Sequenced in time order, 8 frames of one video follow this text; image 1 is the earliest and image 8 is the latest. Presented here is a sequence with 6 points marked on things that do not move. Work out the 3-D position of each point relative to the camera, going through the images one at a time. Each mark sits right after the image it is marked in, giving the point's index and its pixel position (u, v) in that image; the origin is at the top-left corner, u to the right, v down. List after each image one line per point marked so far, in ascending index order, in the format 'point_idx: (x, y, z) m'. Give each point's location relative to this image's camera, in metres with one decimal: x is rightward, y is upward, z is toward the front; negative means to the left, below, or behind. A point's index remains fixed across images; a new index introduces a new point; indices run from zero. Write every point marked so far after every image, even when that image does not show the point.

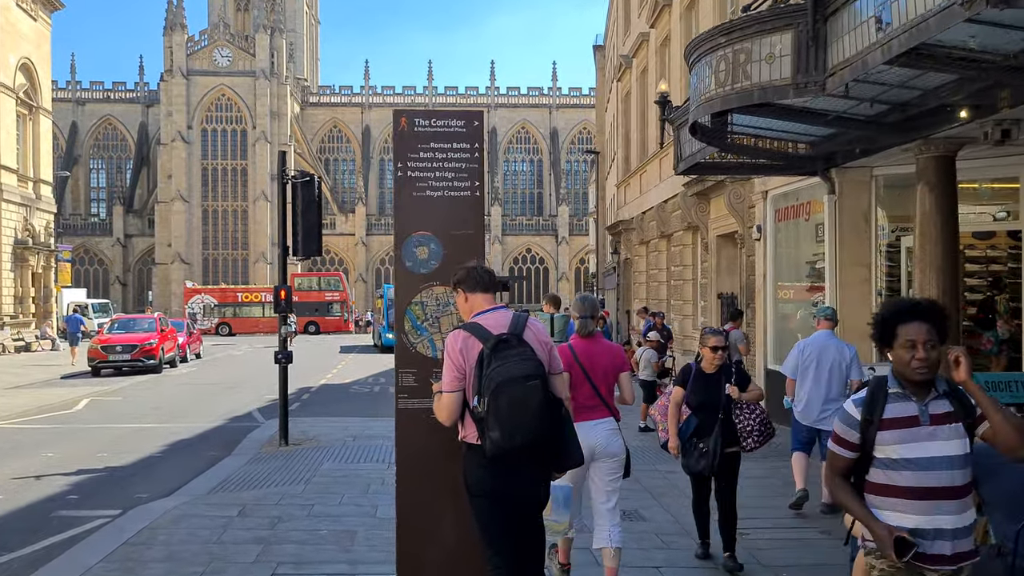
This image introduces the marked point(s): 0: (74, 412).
0: (-7.4, -2.1, +15.4) m
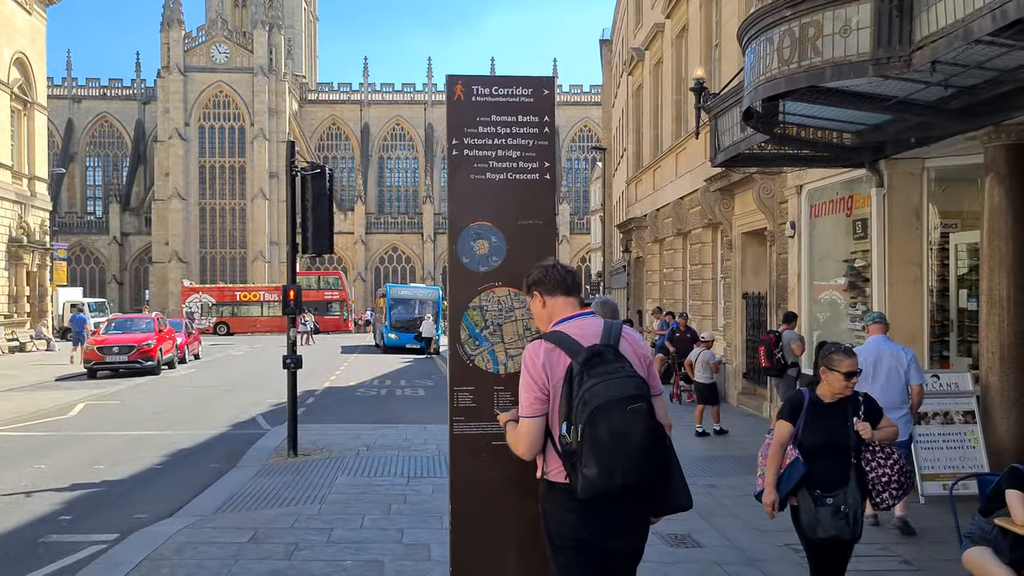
0: (-7.2, -2.1, +14.6) m
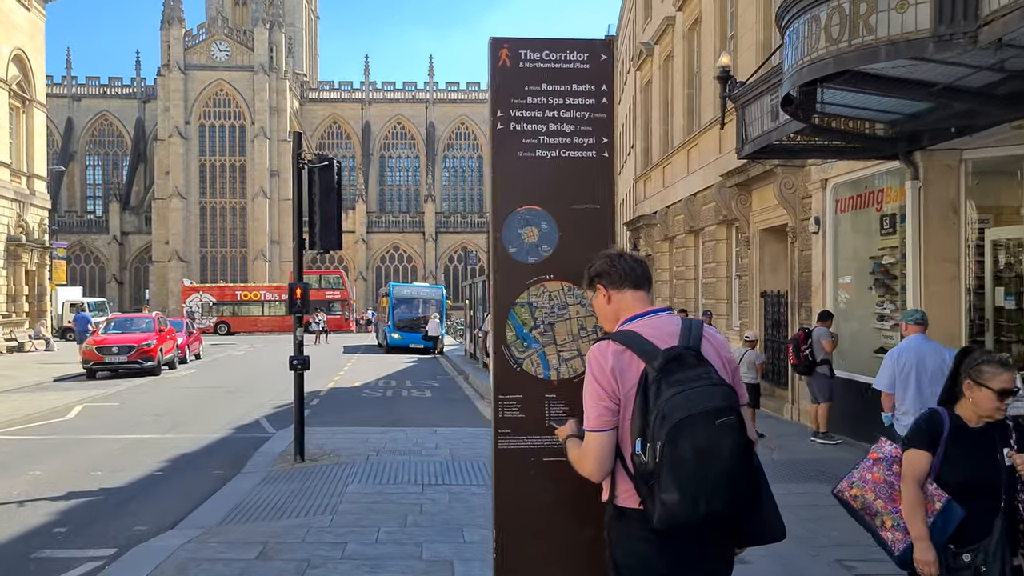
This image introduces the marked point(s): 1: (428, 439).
0: (-7.0, -2.1, +14.2) m
1: (-1.1, -1.9, +11.6) m
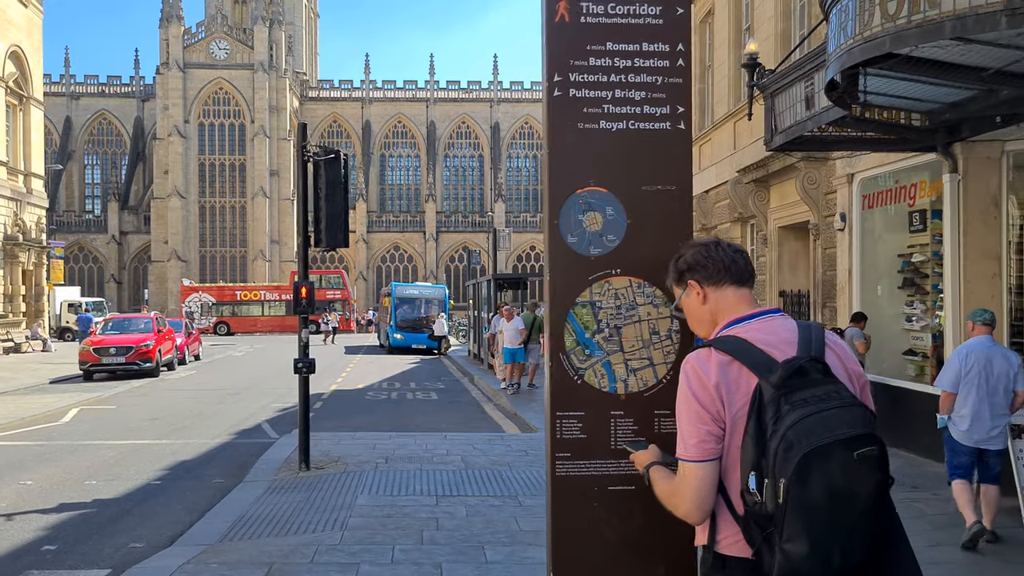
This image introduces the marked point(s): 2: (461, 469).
0: (-6.8, -2.1, +13.7) m
1: (-0.9, -1.9, +11.1) m
2: (-0.5, -1.9, +9.6) m
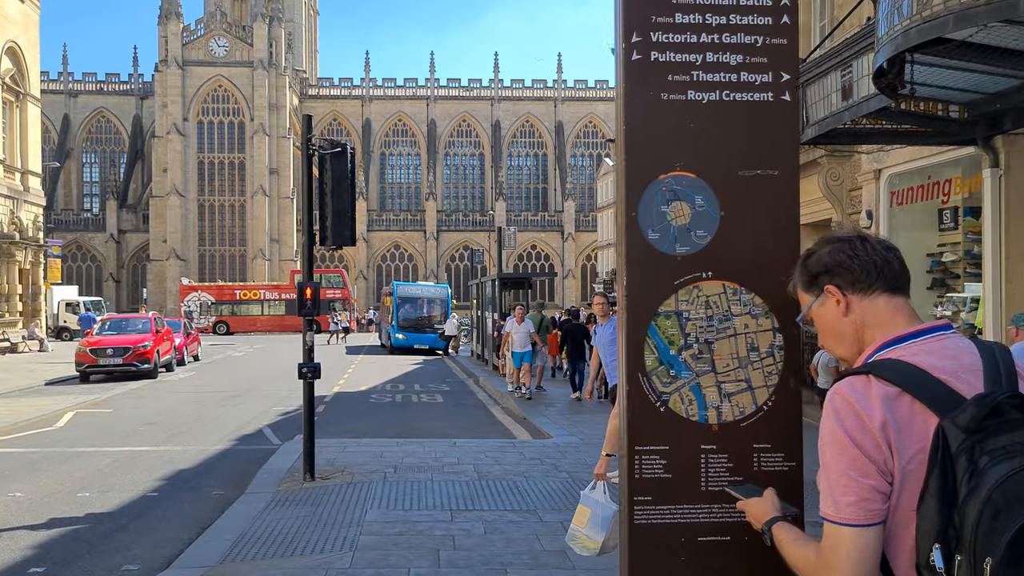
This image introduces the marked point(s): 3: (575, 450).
0: (-6.7, -2.1, +13.2) m
1: (-0.7, -1.9, +10.7) m
2: (-0.4, -1.9, +9.1) m
3: (+0.8, -2.0, +11.0) m
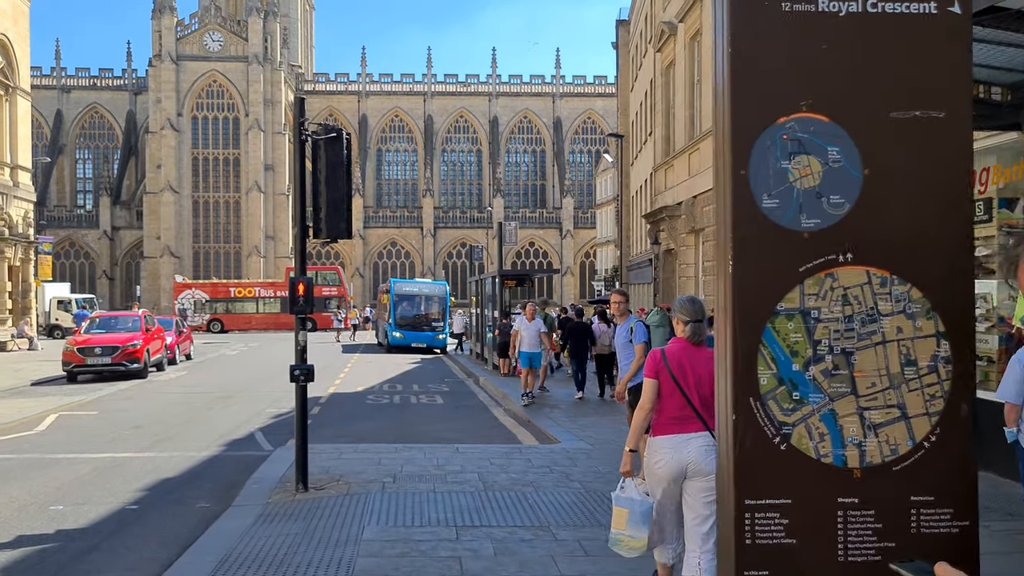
0: (-6.6, -2.0, +12.5) m
1: (-0.7, -1.9, +10.0) m
2: (-0.3, -1.9, +8.4) m
3: (+0.8, -1.9, +10.4) m
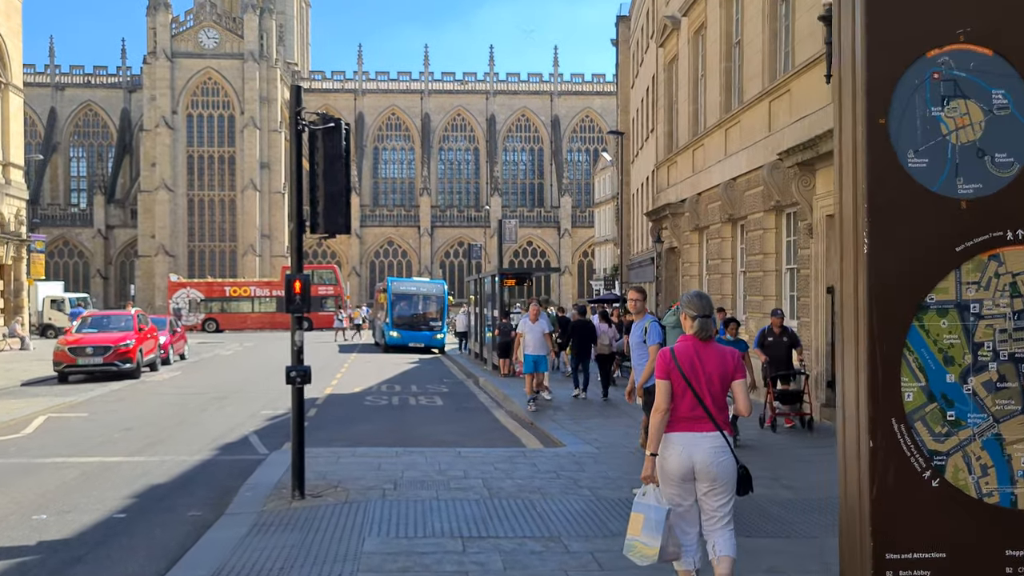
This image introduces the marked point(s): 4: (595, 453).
0: (-6.6, -2.0, +12.1) m
1: (-0.6, -1.9, +9.6) m
2: (-0.2, -1.9, +8.0) m
3: (+0.9, -1.9, +10.0) m
4: (+1.0, -1.9, +10.5) m
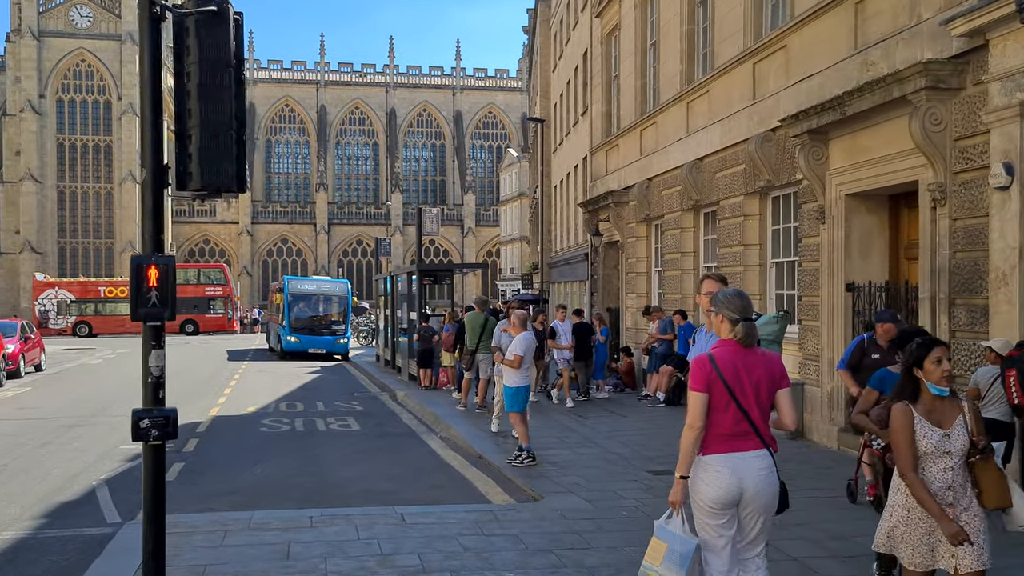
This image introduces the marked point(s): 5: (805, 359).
0: (-7.0, -2.0, +8.3) m
1: (-0.8, -1.8, +6.5) m
2: (-0.3, -1.8, +5.0) m
3: (+0.7, -1.9, +7.1) m
4: (+0.7, -1.9, +7.6) m
5: (+3.8, -0.9, +11.5) m
